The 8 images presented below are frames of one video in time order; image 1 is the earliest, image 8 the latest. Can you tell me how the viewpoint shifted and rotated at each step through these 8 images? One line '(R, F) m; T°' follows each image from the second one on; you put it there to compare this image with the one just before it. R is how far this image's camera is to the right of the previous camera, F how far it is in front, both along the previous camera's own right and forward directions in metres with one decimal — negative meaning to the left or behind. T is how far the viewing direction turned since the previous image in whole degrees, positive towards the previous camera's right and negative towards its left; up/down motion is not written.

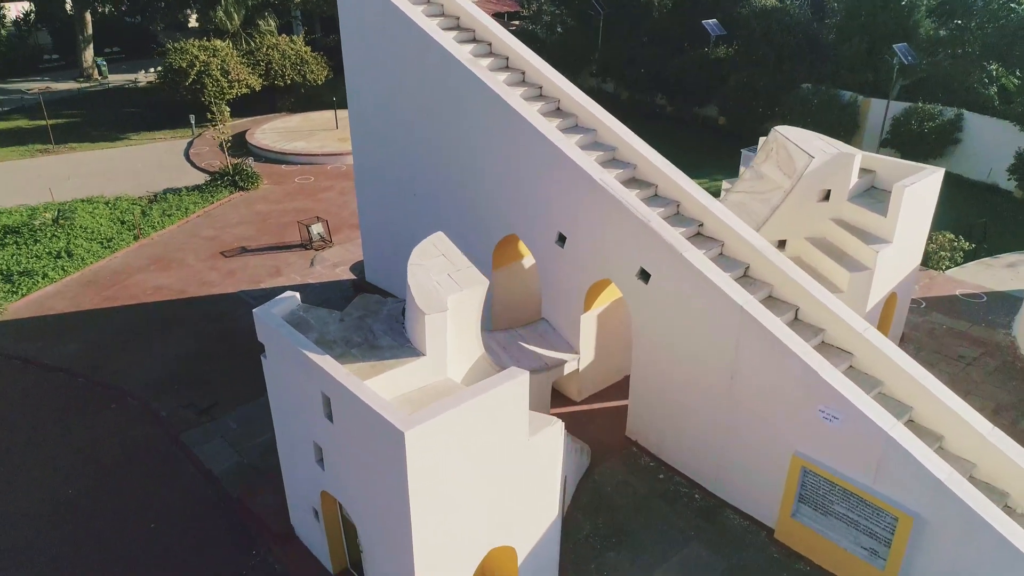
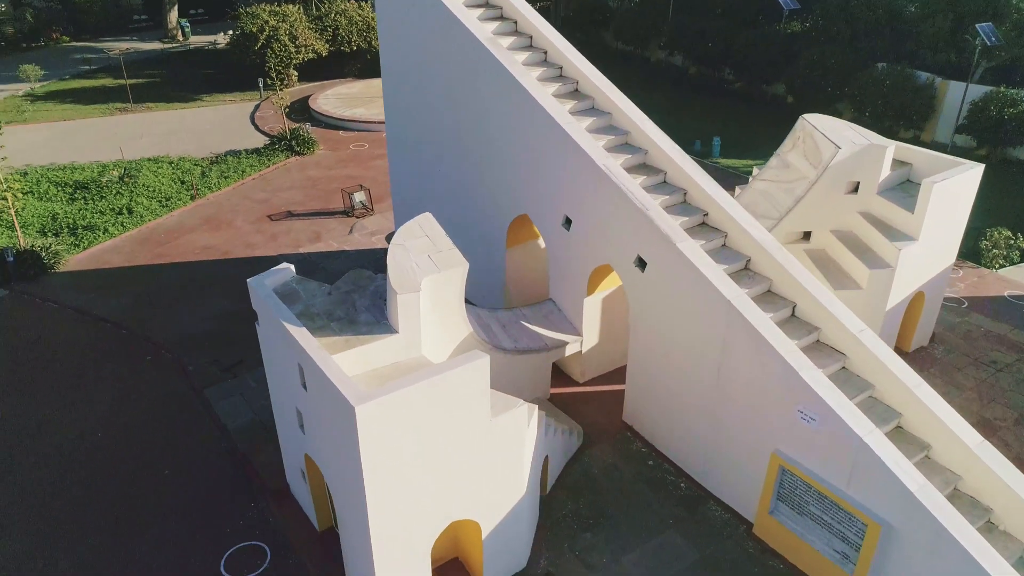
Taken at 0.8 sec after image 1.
(+1.0, -0.1) m; -6°
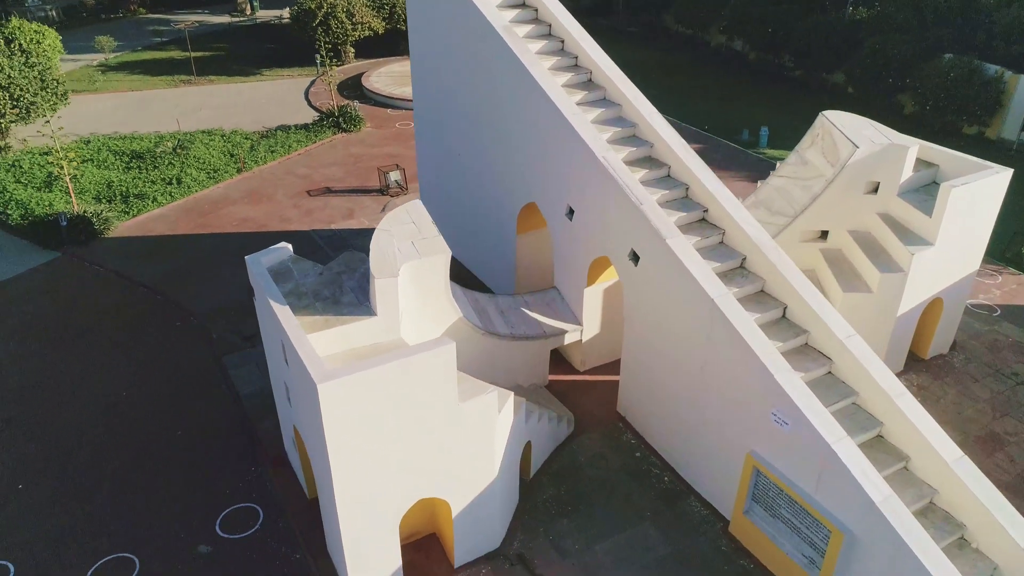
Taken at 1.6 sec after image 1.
(+0.9, -0.1) m; -5°
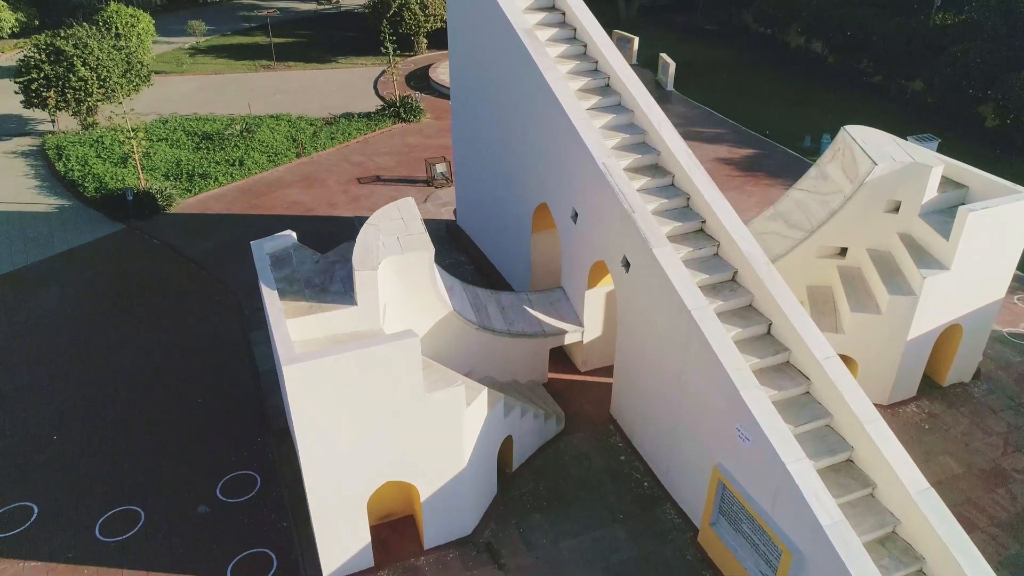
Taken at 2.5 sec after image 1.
(+1.1, -0.2) m; -6°
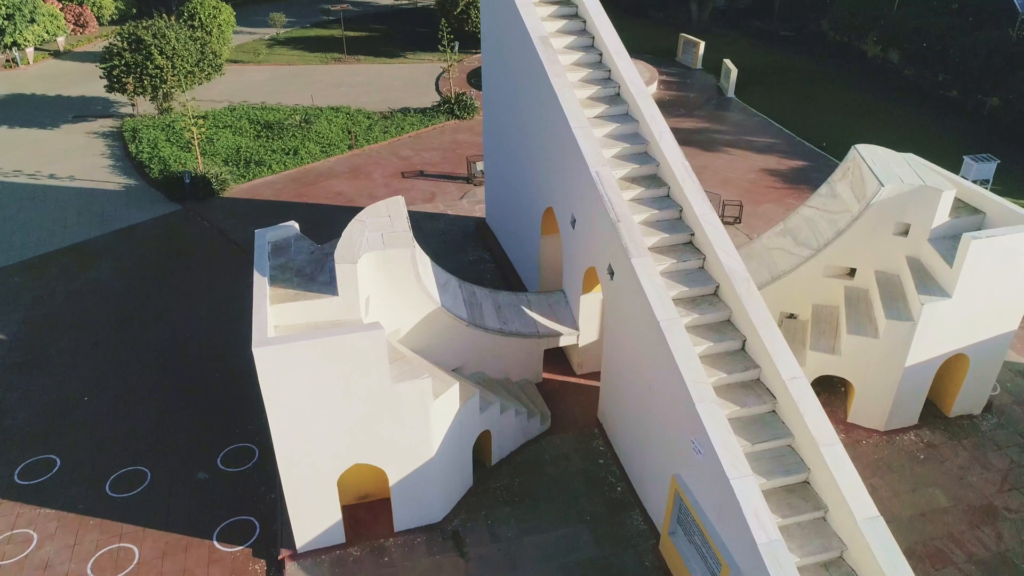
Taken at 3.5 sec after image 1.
(+1.1, -0.2) m; -6°
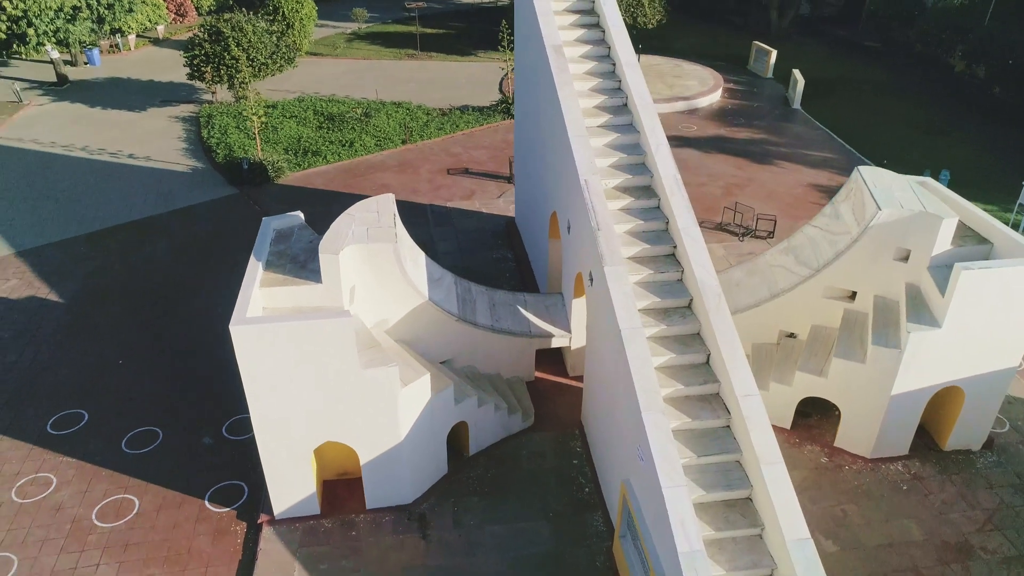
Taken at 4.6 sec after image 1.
(+1.3, -0.3) m; -6°
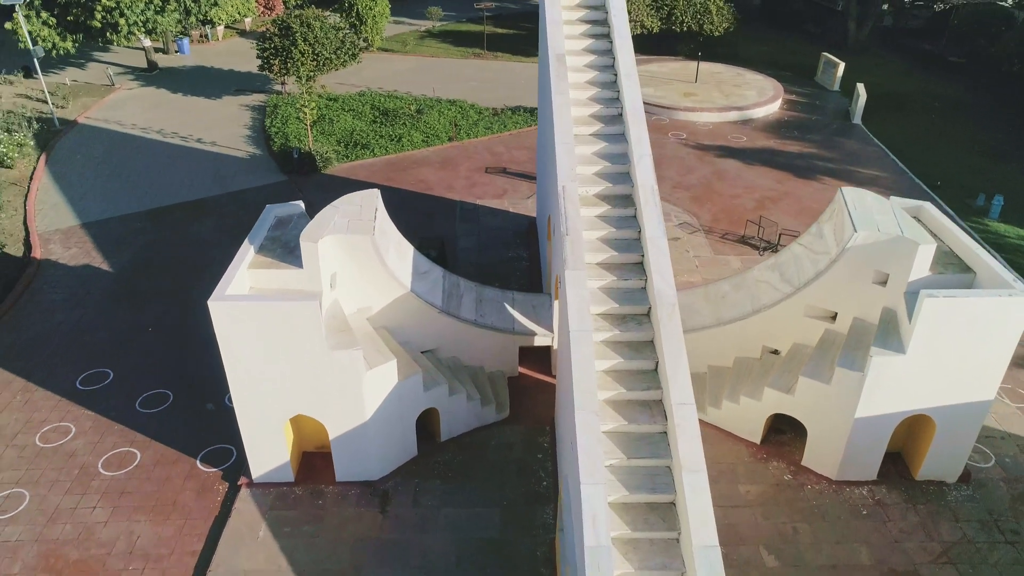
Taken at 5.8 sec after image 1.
(+1.5, -0.4) m; -6°
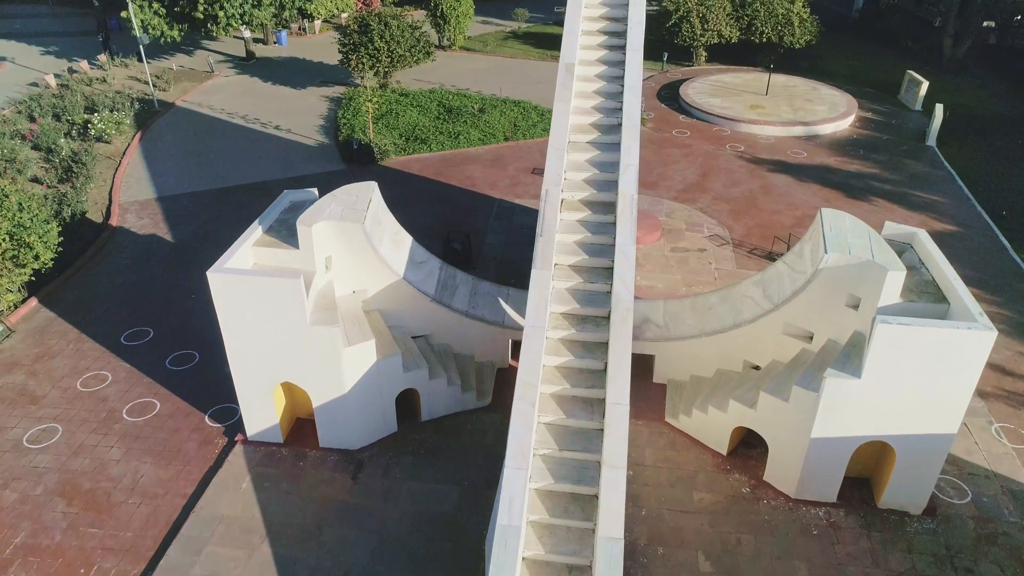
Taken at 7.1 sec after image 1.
(+1.7, -0.5) m; -7°
